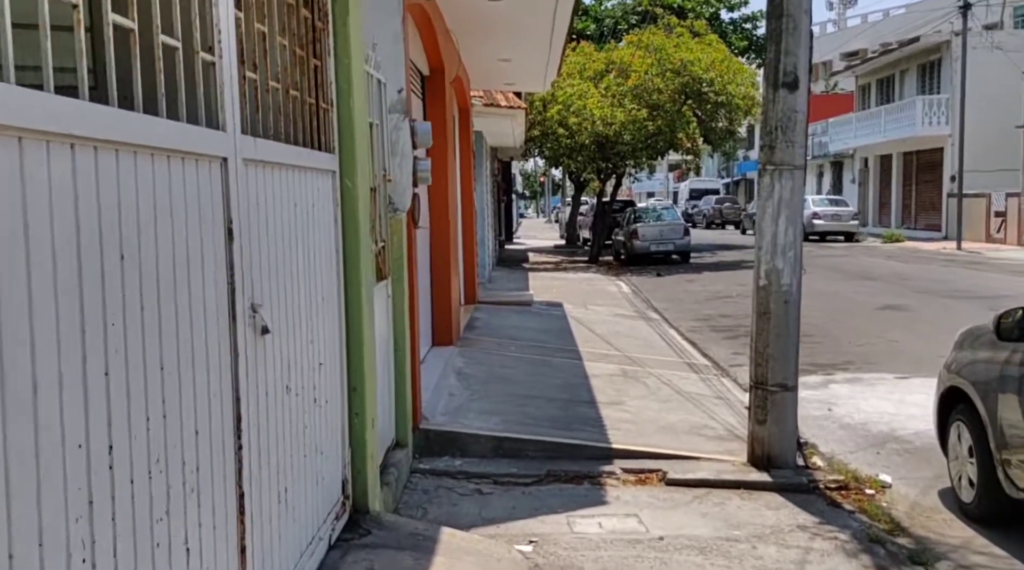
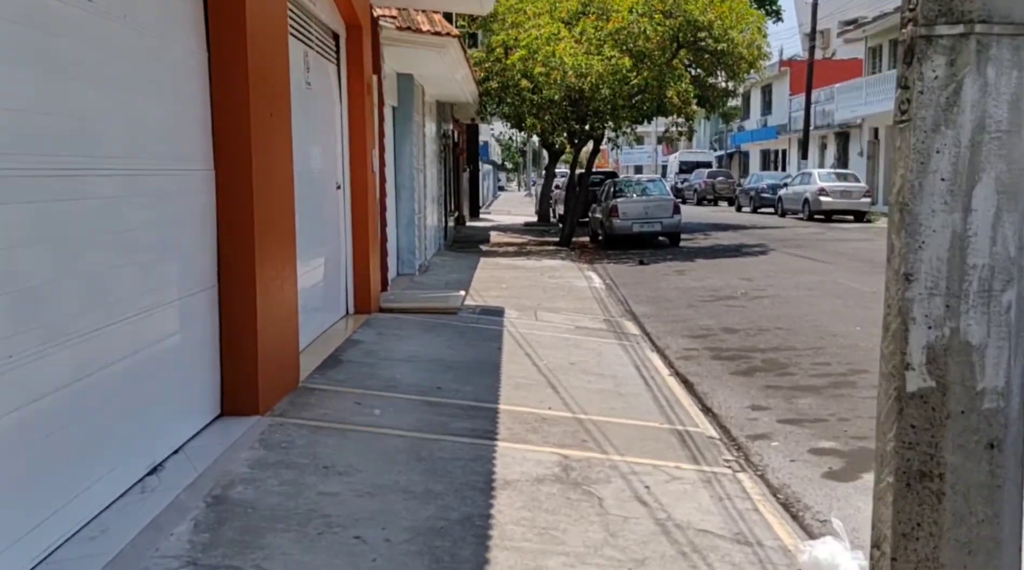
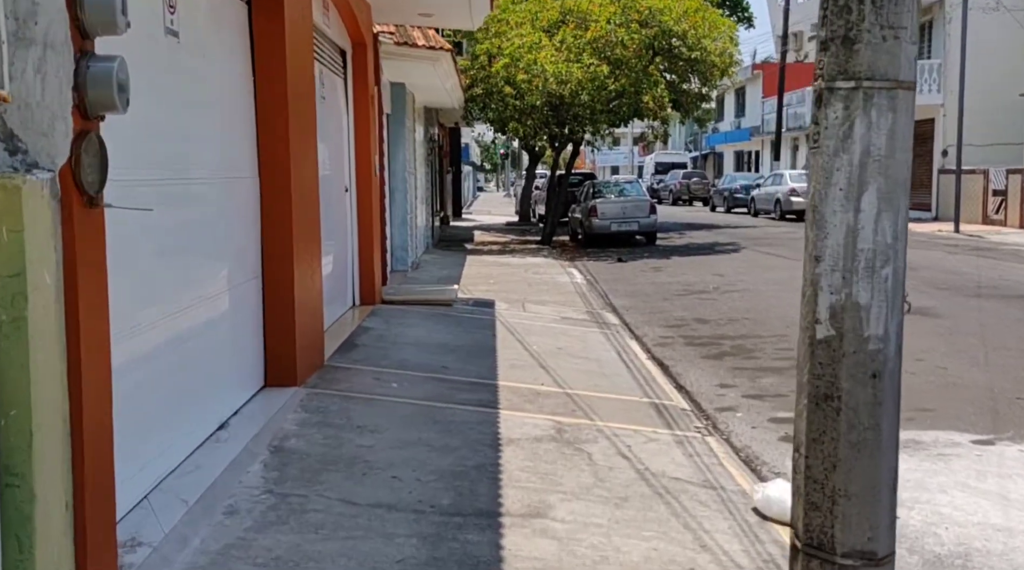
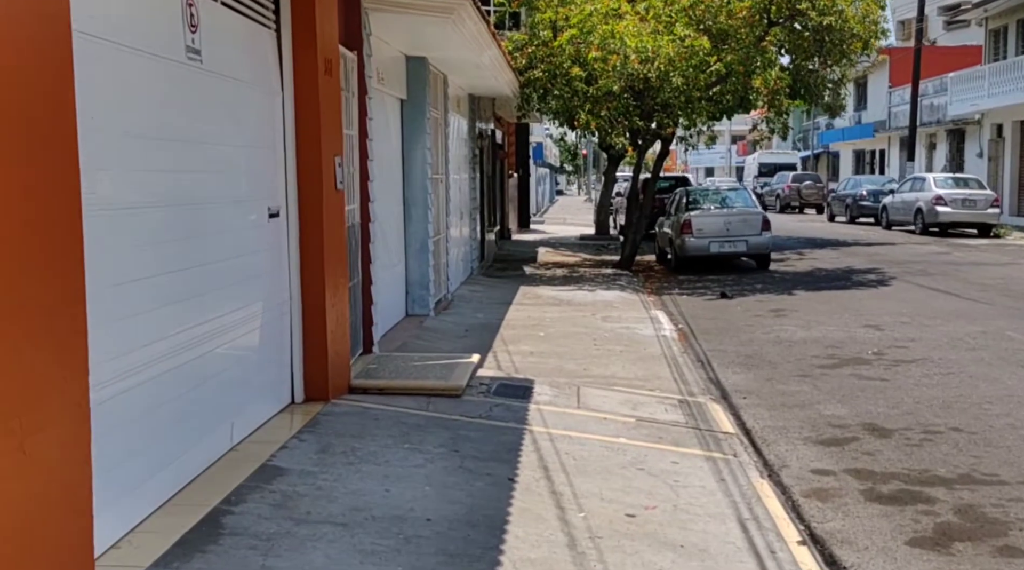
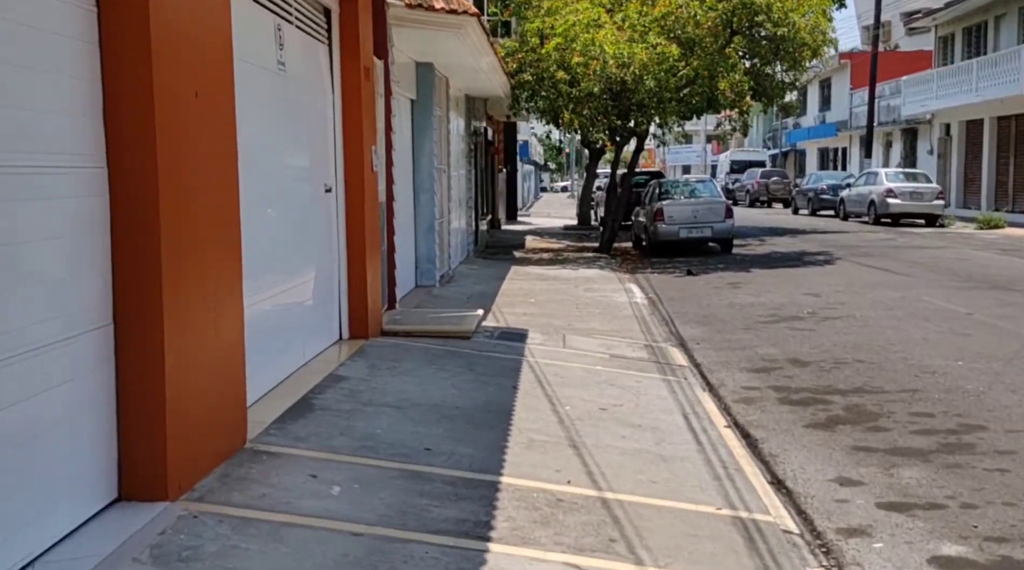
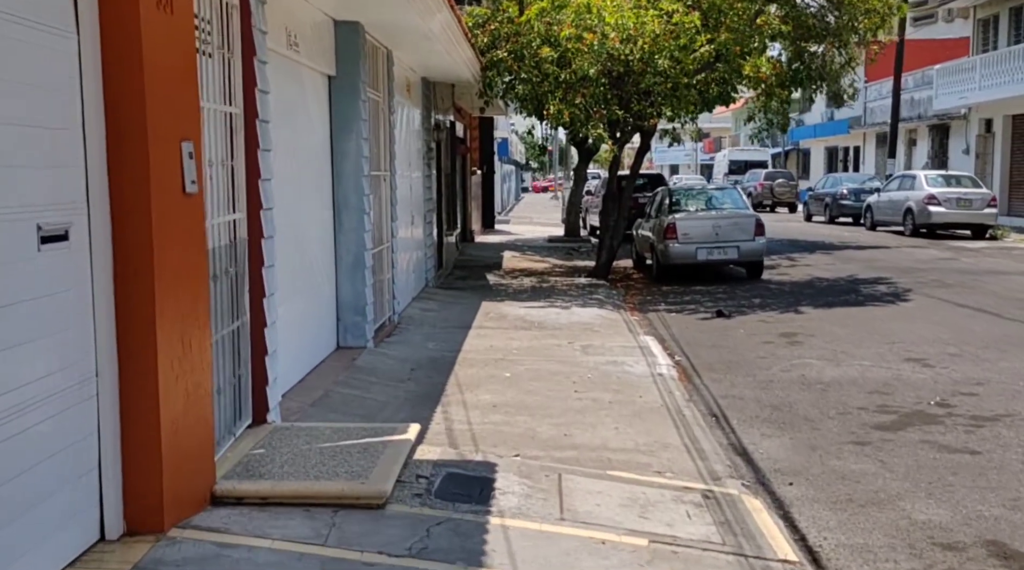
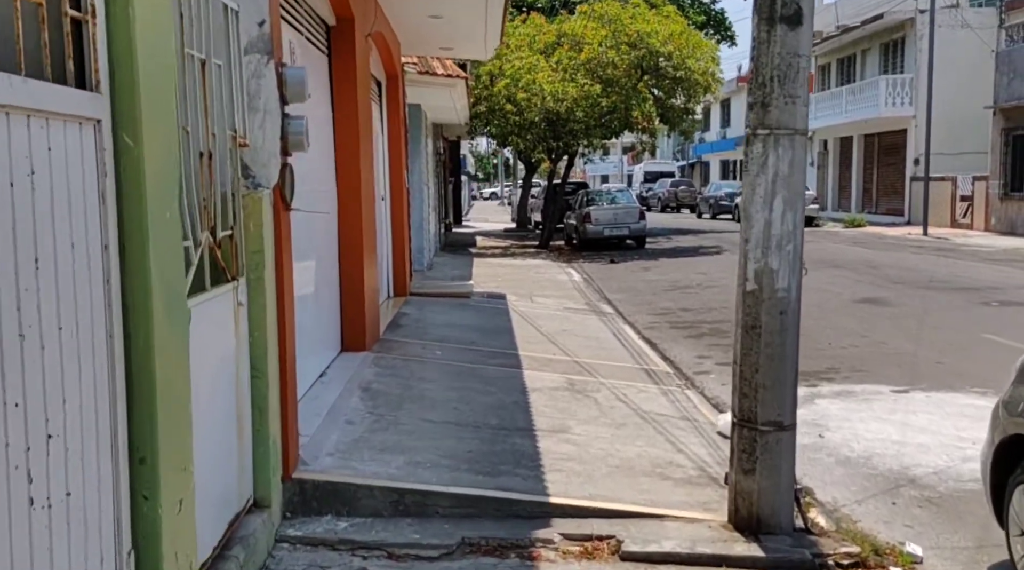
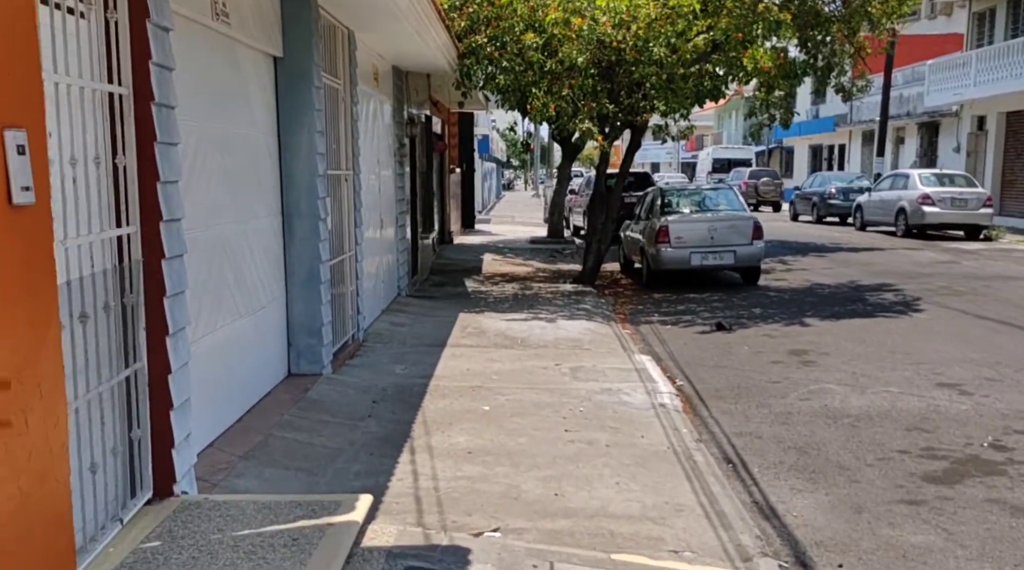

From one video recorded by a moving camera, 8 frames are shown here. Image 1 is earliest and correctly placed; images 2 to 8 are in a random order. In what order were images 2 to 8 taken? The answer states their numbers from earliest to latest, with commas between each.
7, 3, 2, 5, 4, 6, 8
